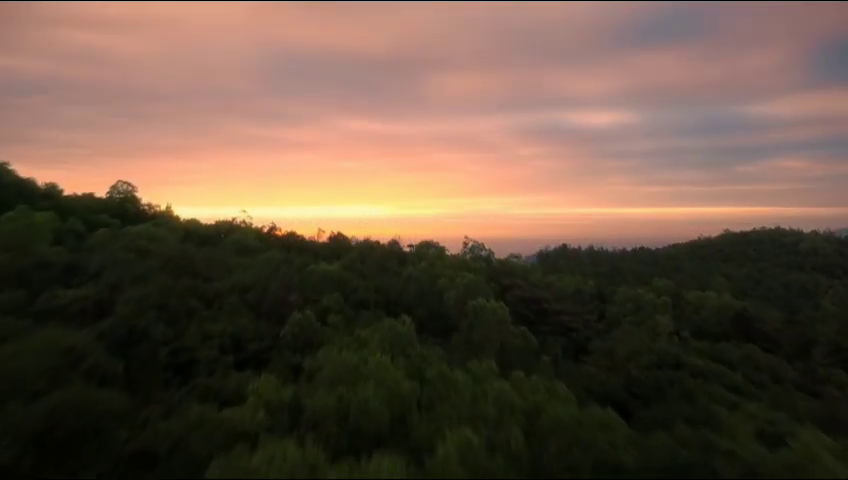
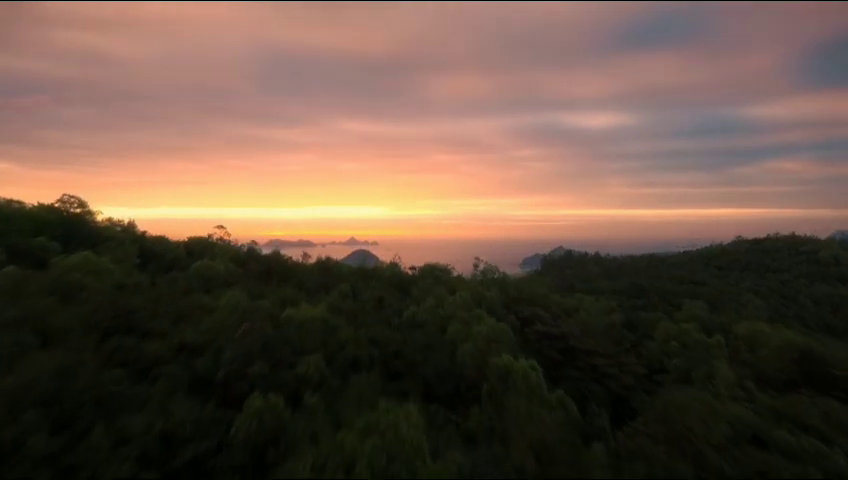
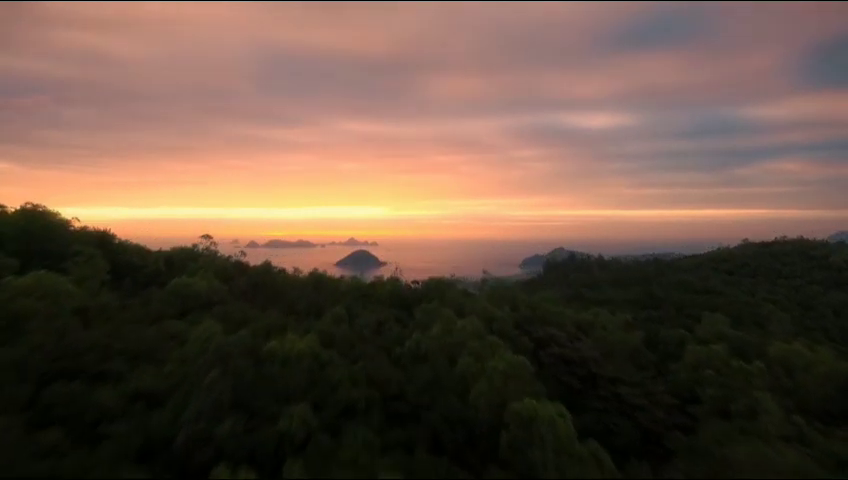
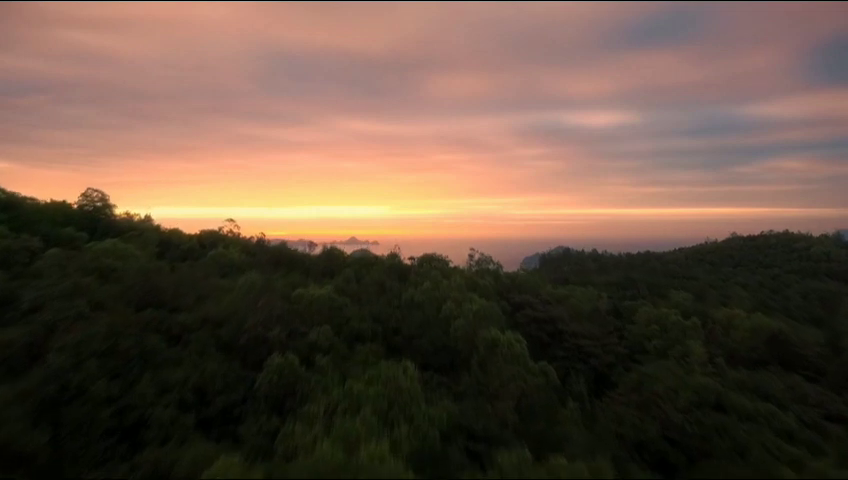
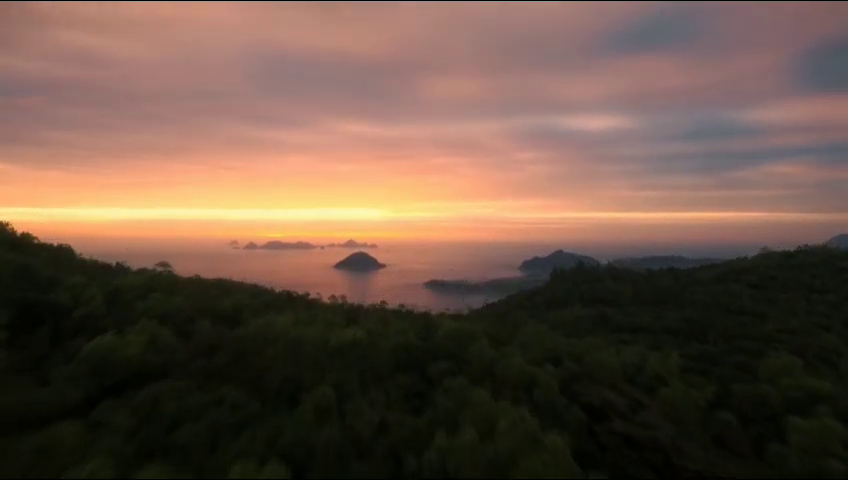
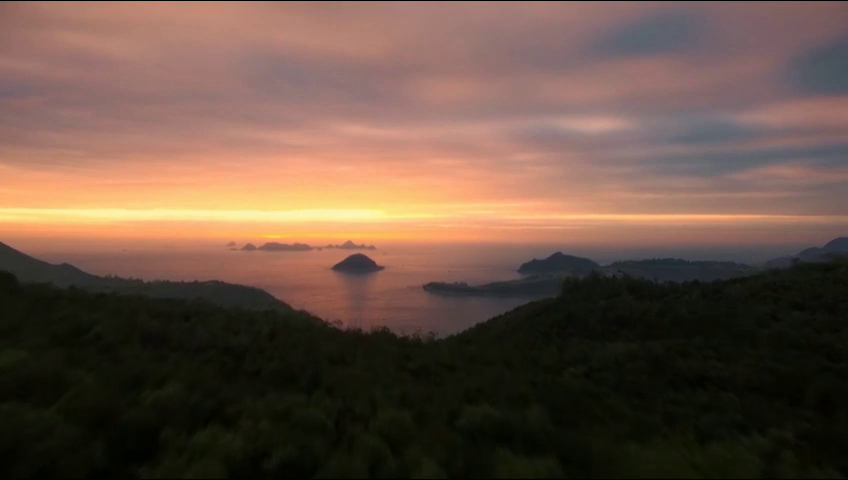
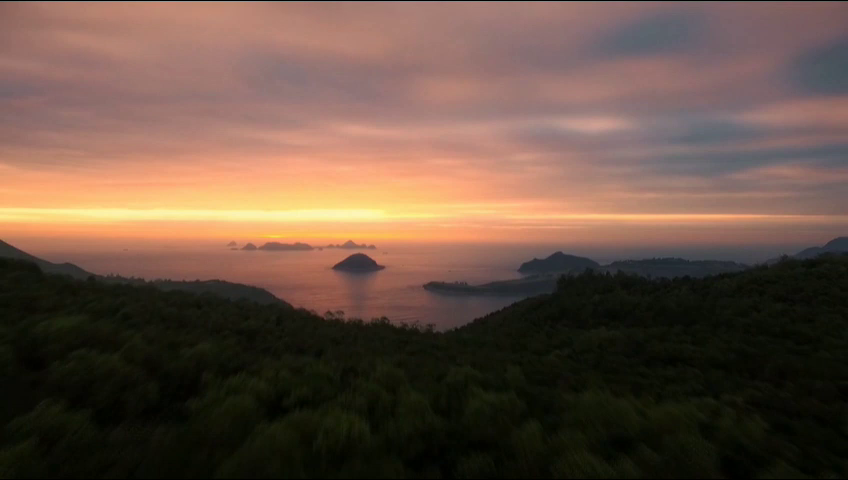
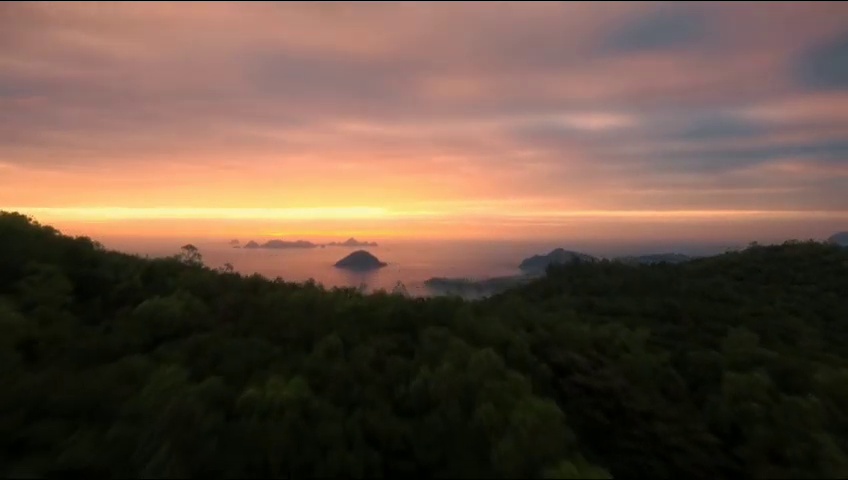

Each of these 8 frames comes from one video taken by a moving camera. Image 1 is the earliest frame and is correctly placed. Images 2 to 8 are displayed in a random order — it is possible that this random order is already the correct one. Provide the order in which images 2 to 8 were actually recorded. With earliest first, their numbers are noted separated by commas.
4, 2, 3, 8, 5, 7, 6
